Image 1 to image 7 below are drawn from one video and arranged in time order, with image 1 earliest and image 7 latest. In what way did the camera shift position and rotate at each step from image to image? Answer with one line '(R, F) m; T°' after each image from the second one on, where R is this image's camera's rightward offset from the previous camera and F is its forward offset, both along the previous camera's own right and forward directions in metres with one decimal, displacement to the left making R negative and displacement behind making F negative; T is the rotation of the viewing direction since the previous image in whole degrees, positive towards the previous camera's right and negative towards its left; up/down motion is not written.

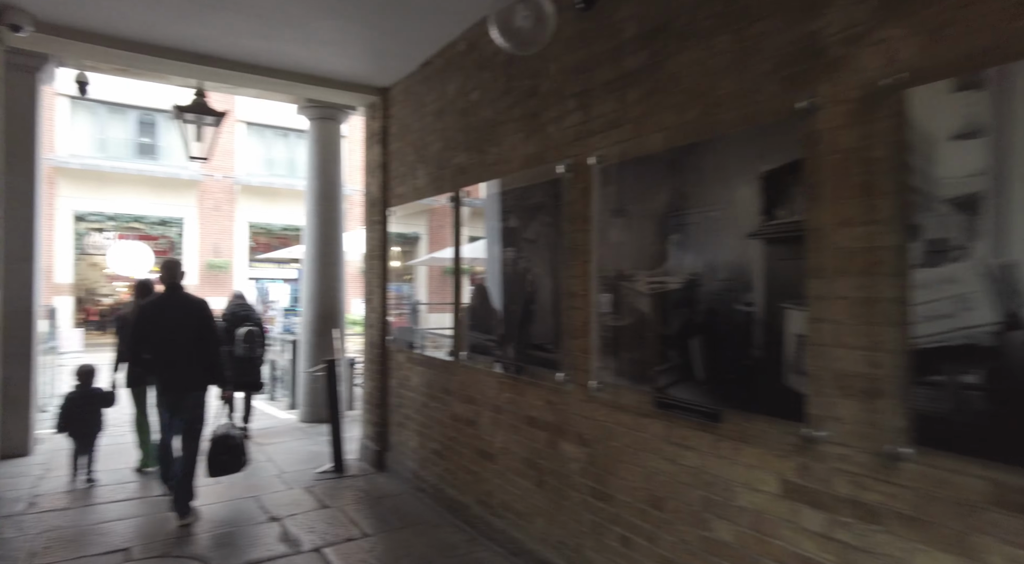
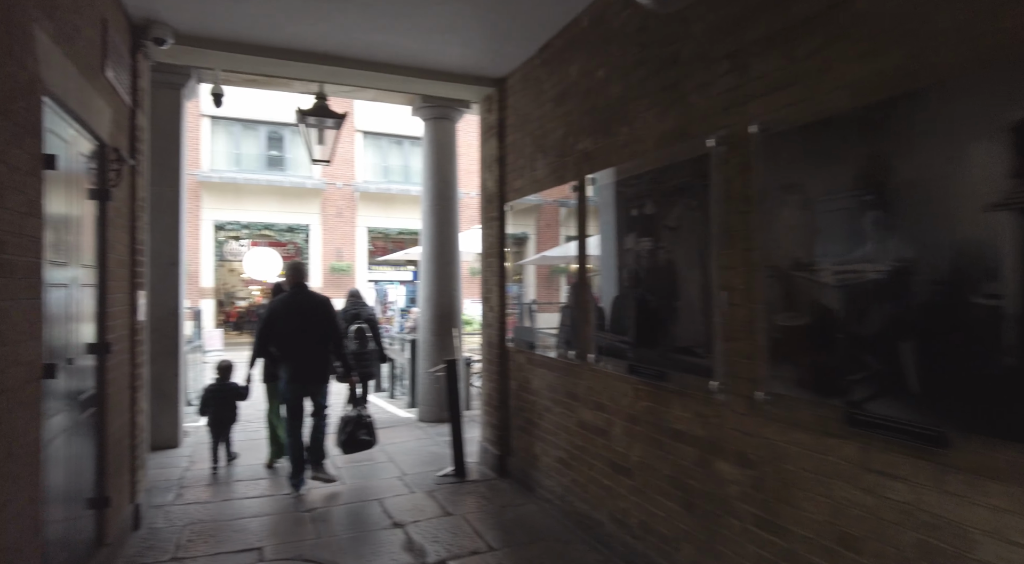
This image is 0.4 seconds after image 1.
(-0.2, +0.4) m; -10°
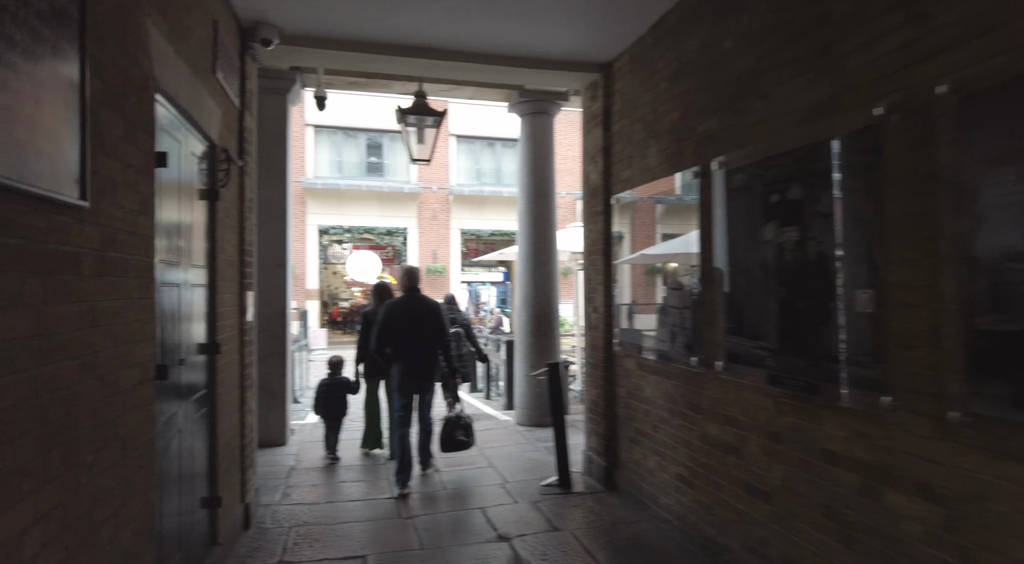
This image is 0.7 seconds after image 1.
(-0.2, +0.3) m; -8°
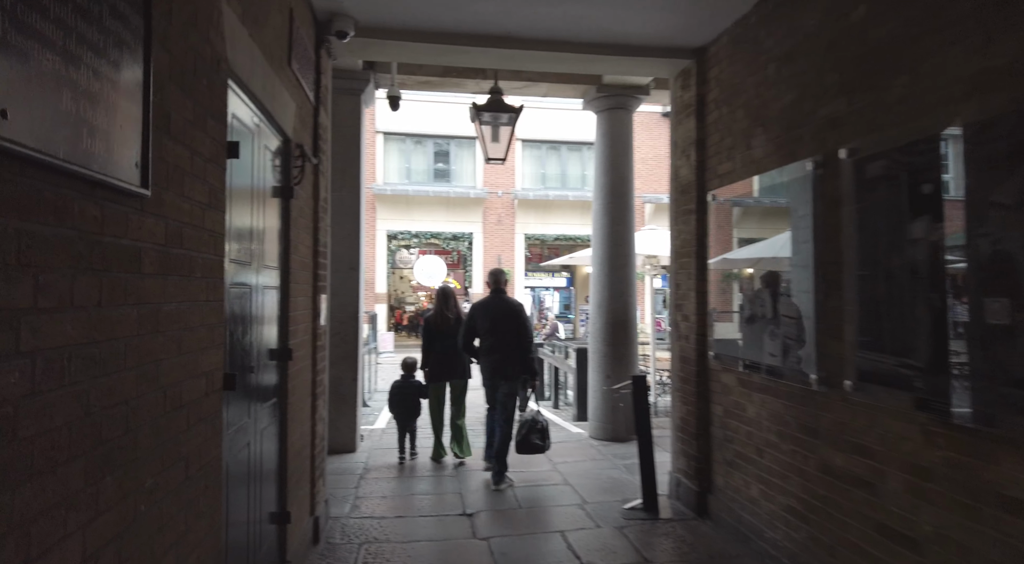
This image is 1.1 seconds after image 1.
(-0.2, +0.4) m; -5°
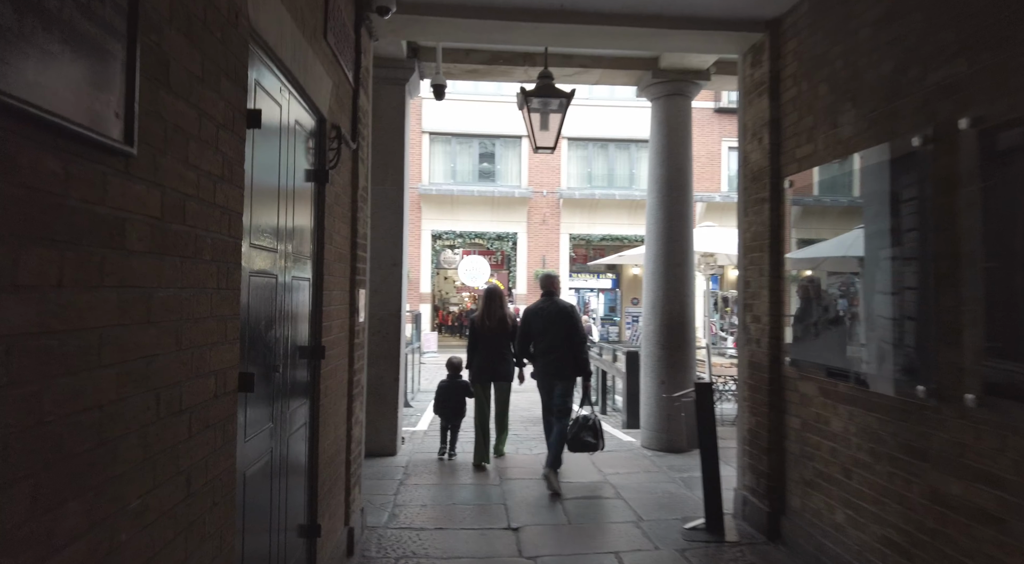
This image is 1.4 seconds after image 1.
(-0.1, +0.4) m; -4°
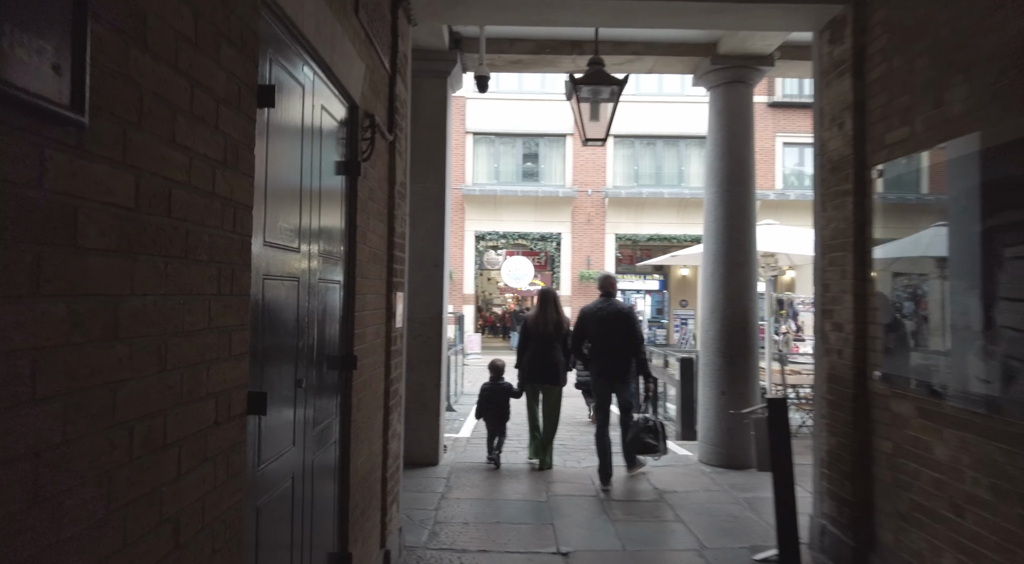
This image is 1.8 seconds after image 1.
(0.0, +0.4) m; -4°
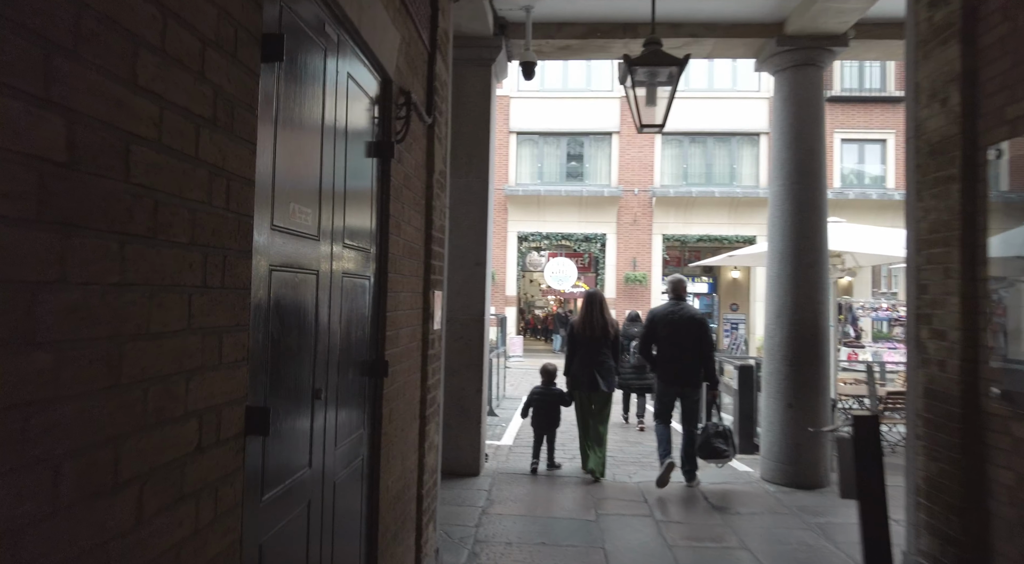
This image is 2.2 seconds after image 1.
(0.0, +0.4) m; -4°
